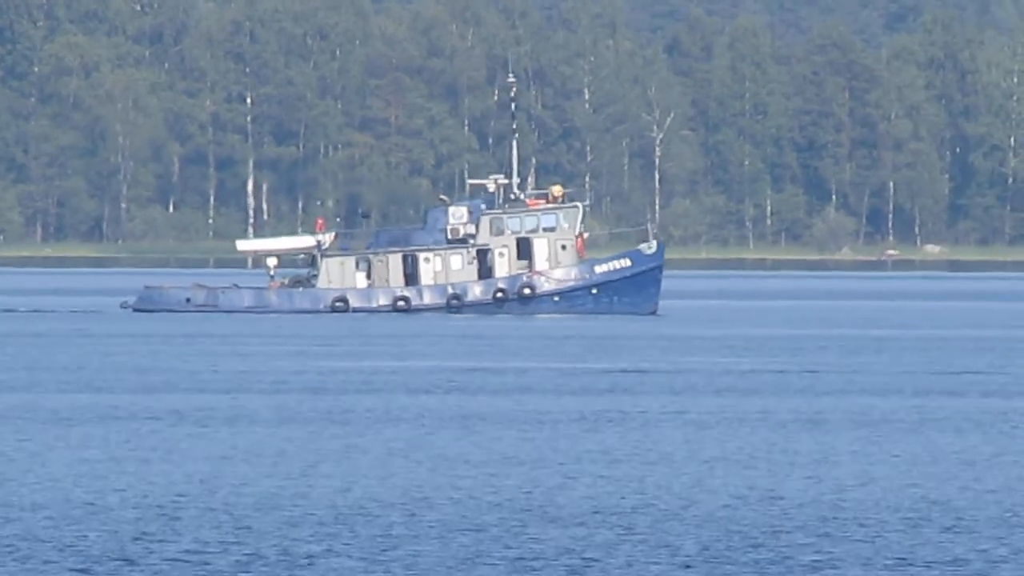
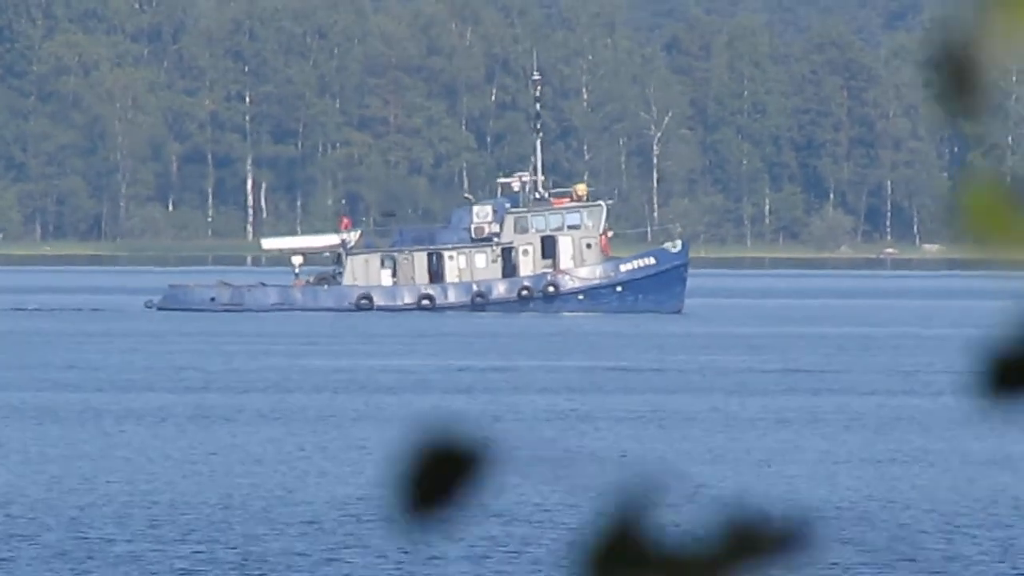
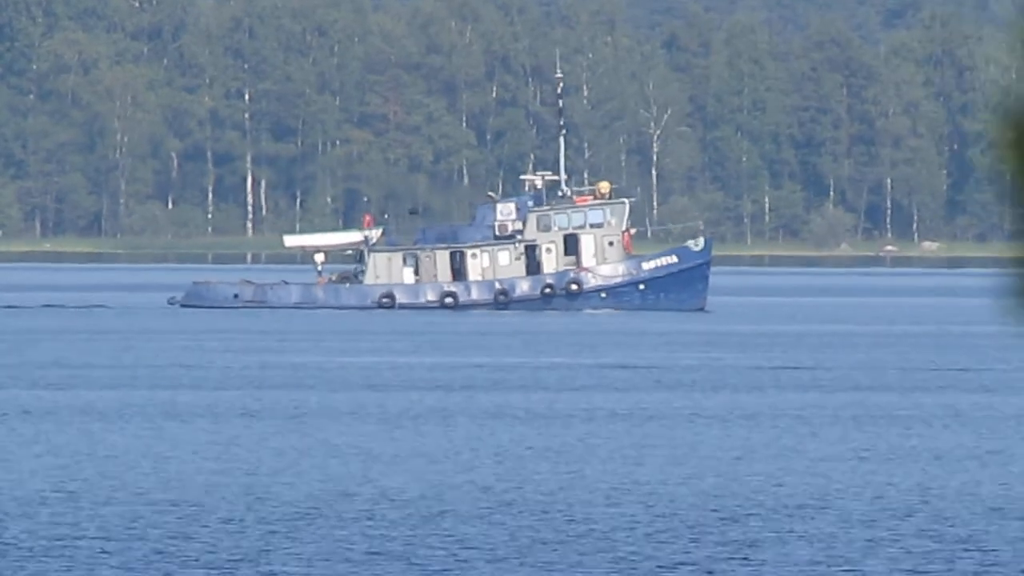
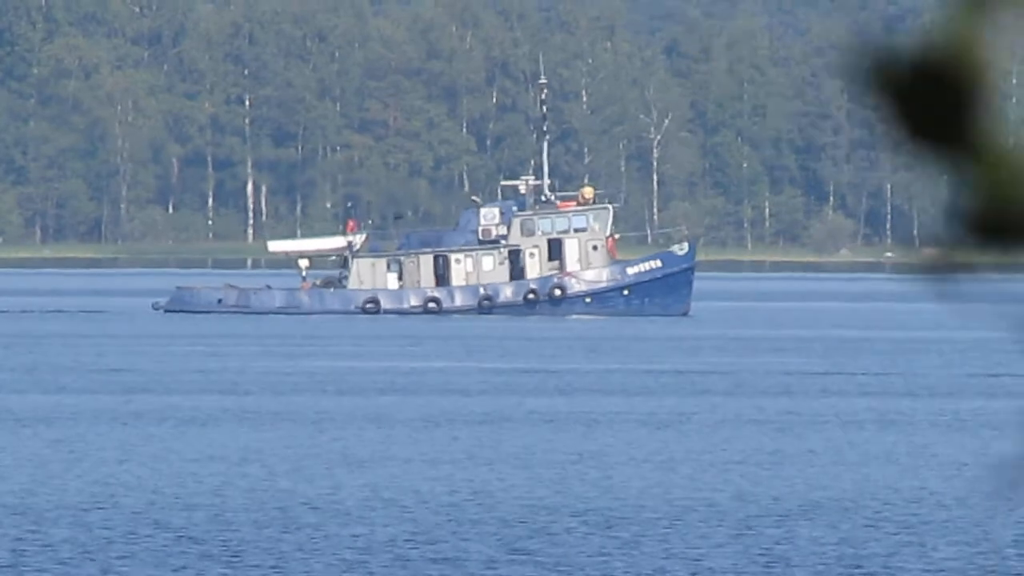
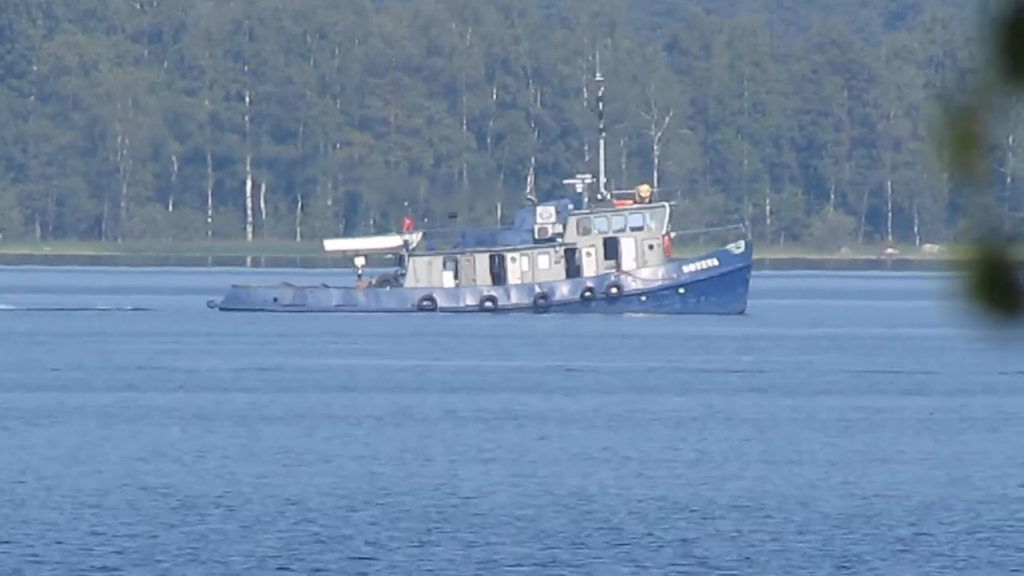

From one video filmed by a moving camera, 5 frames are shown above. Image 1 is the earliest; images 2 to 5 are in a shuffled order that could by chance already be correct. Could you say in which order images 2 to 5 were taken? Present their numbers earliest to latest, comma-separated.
2, 4, 3, 5
